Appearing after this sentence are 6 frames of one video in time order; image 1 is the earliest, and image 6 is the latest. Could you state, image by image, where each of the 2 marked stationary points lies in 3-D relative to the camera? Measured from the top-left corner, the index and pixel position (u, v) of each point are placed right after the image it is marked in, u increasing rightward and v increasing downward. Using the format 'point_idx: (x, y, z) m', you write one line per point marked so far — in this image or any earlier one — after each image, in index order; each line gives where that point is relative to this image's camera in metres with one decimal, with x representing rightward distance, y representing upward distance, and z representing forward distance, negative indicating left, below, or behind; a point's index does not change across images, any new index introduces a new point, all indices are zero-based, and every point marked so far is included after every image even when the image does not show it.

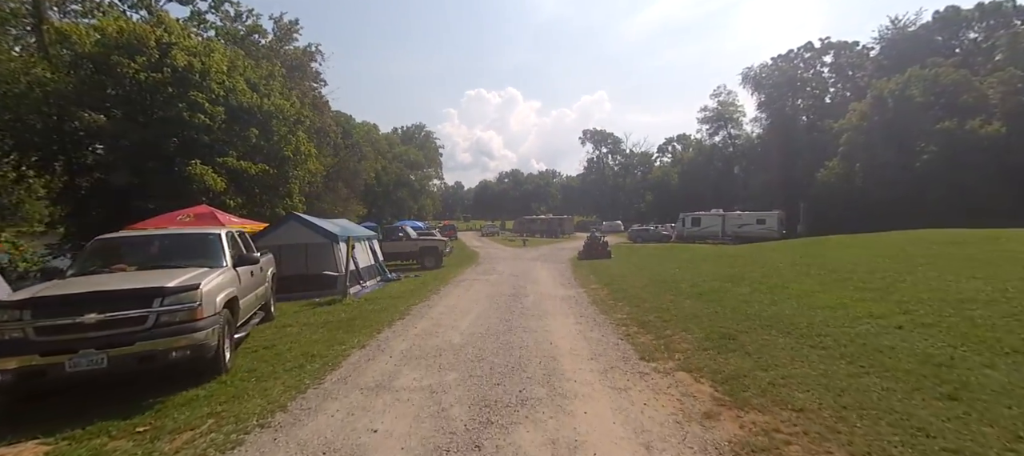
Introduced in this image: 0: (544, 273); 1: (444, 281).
0: (+1.2, -1.8, +17.8) m
1: (-2.4, -1.8, +15.1) m
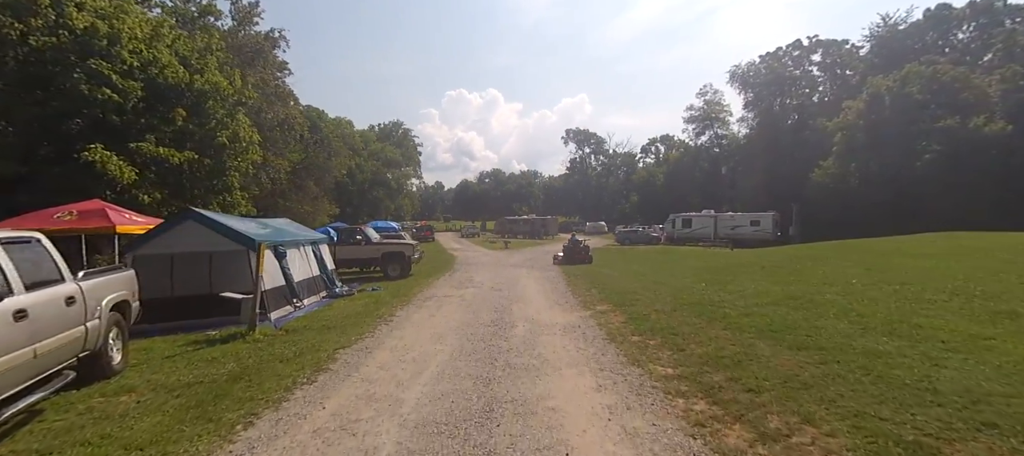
0: (+0.6, -1.8, +14.6) m
1: (-2.9, -1.8, +11.7) m
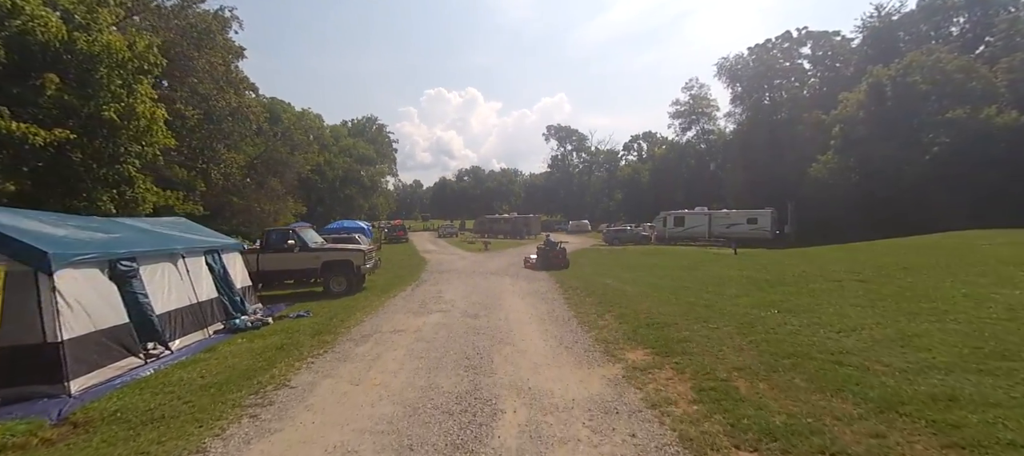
0: (+0.1, -1.9, +10.9) m
1: (-3.2, -1.9, +7.8) m
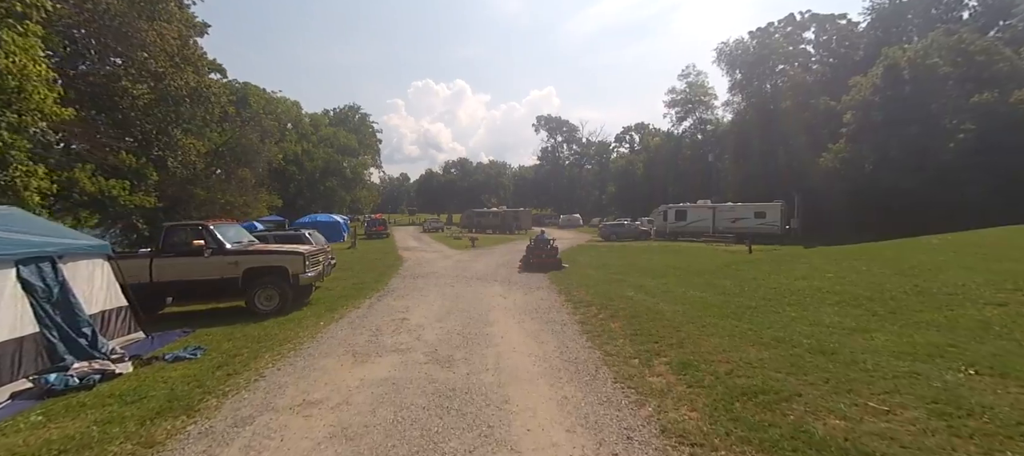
0: (0.0, -1.8, +7.6) m
1: (-3.3, -1.8, +4.4) m
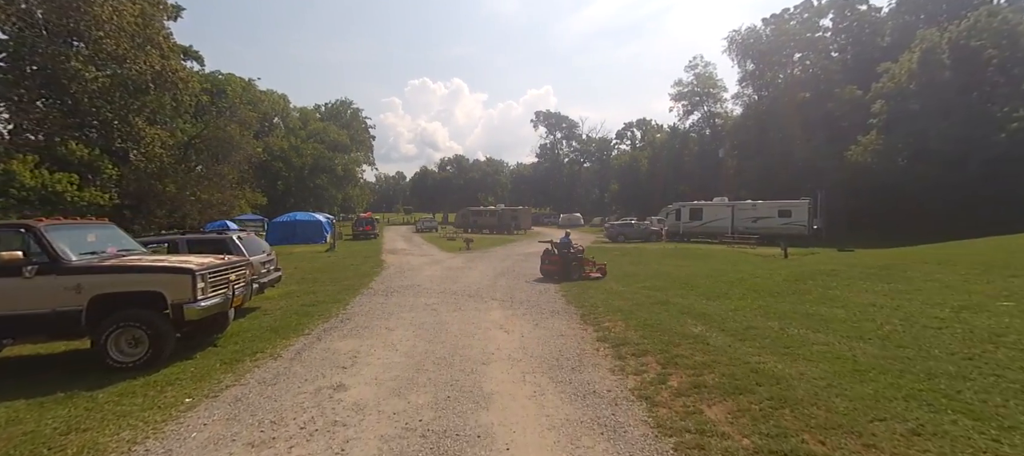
0: (+0.1, -1.8, +4.0) m
1: (-3.1, -1.9, +0.9) m
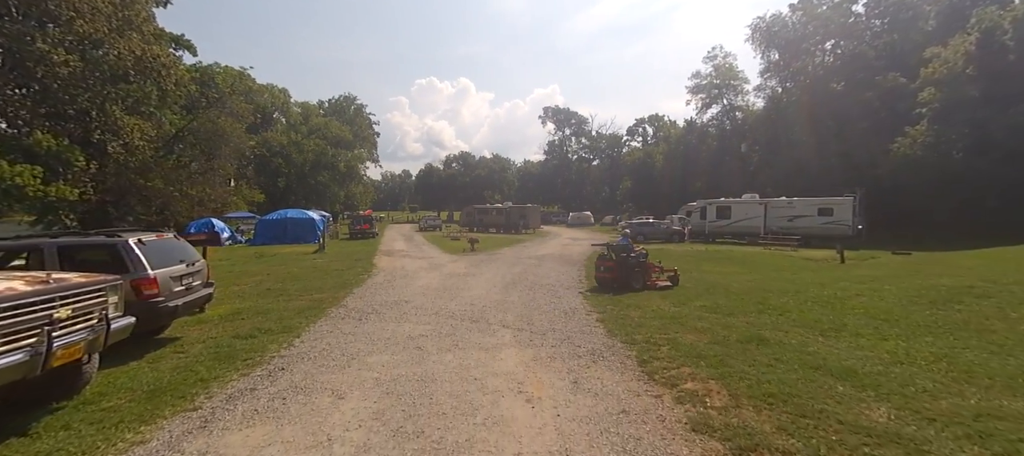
0: (+0.3, -1.9, +1.0) m
1: (-2.9, -1.9, -2.2) m
